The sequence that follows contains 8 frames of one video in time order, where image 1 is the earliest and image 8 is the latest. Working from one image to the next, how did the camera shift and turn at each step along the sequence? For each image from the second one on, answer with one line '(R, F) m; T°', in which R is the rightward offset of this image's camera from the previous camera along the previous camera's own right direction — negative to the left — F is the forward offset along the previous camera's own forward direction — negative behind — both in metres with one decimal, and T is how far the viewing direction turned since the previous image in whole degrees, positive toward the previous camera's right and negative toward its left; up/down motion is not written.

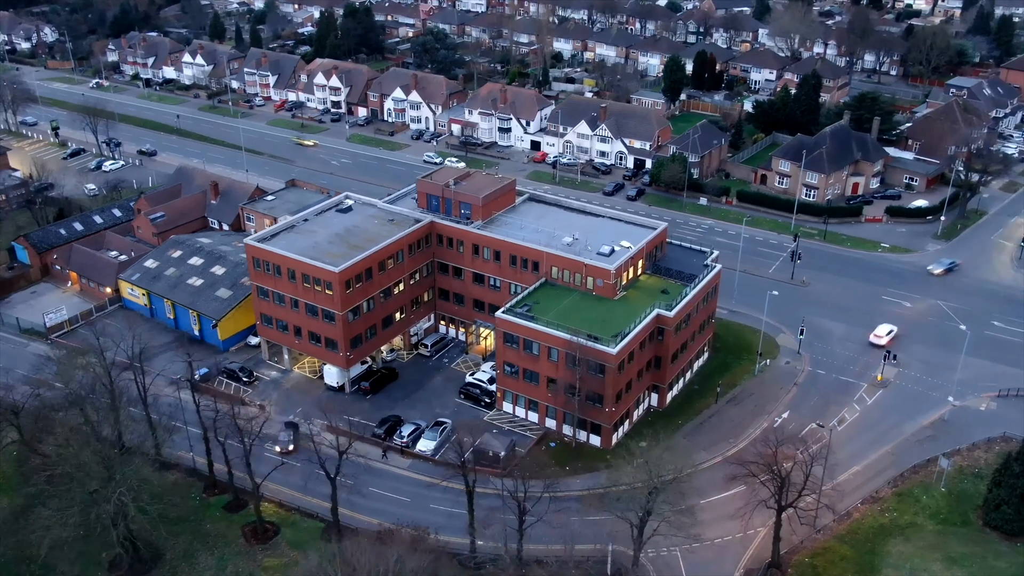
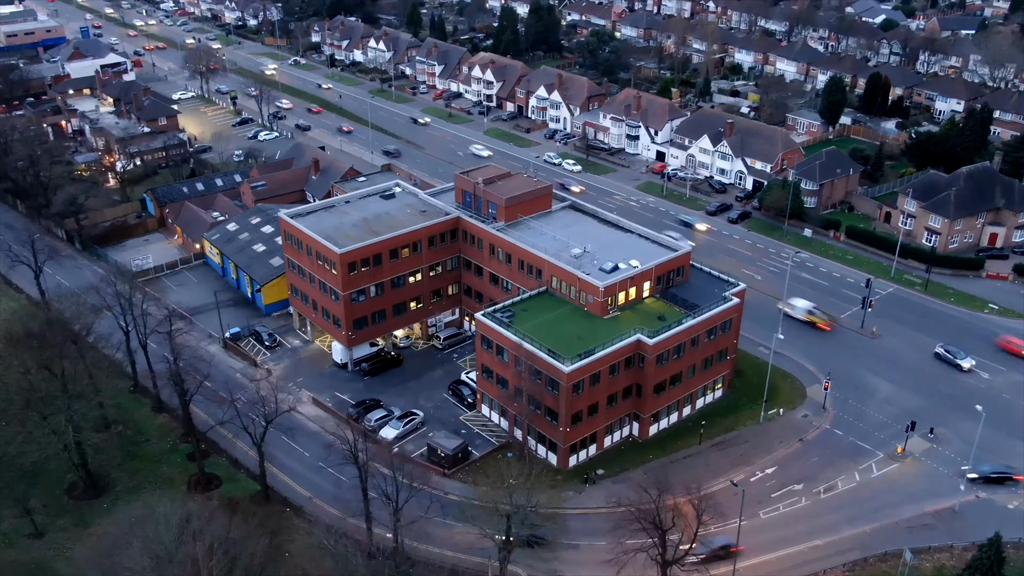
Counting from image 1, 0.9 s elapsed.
(+18.2, +3.3) m; -15°
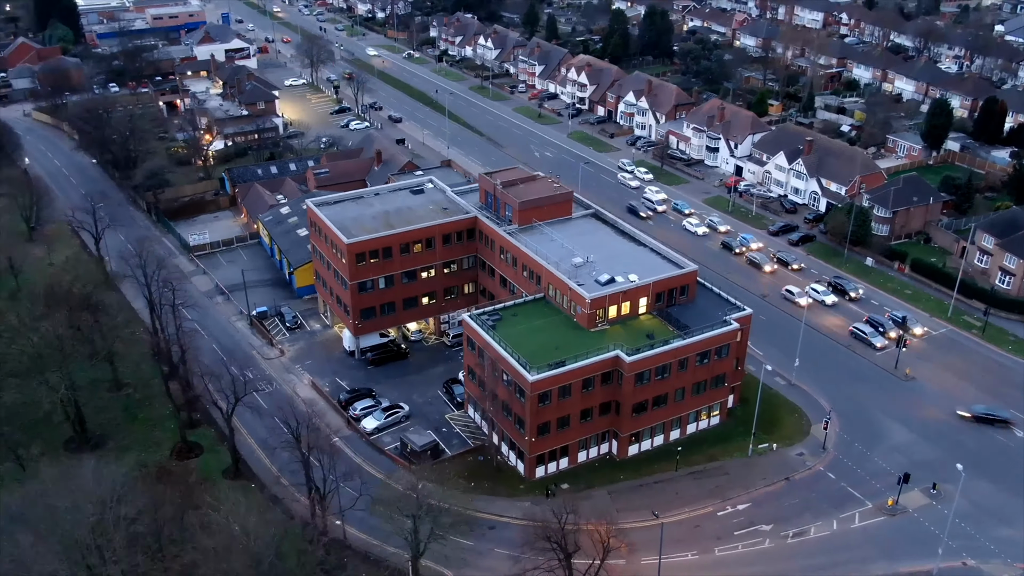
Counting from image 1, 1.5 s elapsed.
(+11.2, +1.4) m; -9°
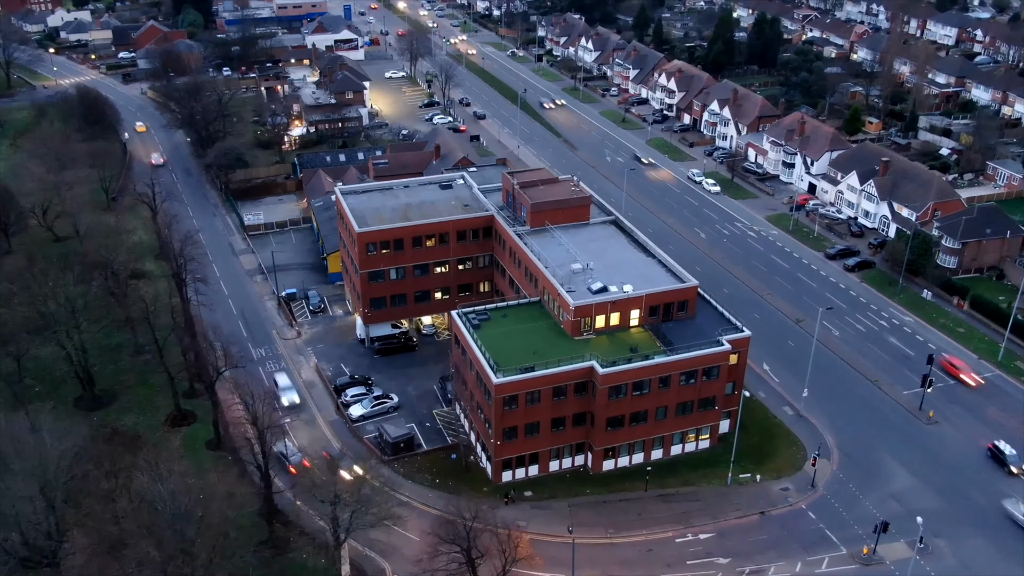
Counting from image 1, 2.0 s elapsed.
(+10.4, +1.4) m; -9°
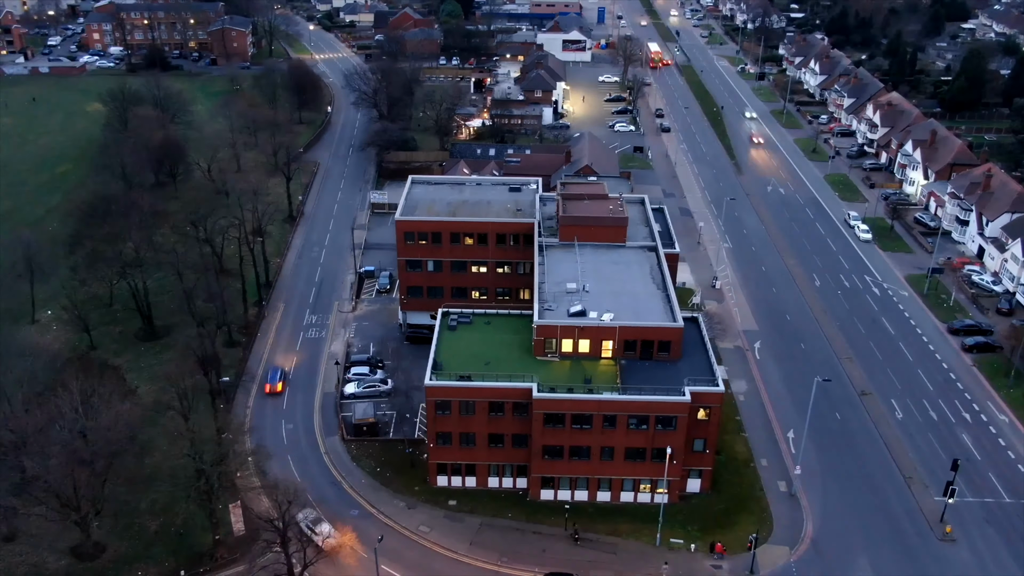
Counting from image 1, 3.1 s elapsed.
(+21.1, +4.7) m; -19°
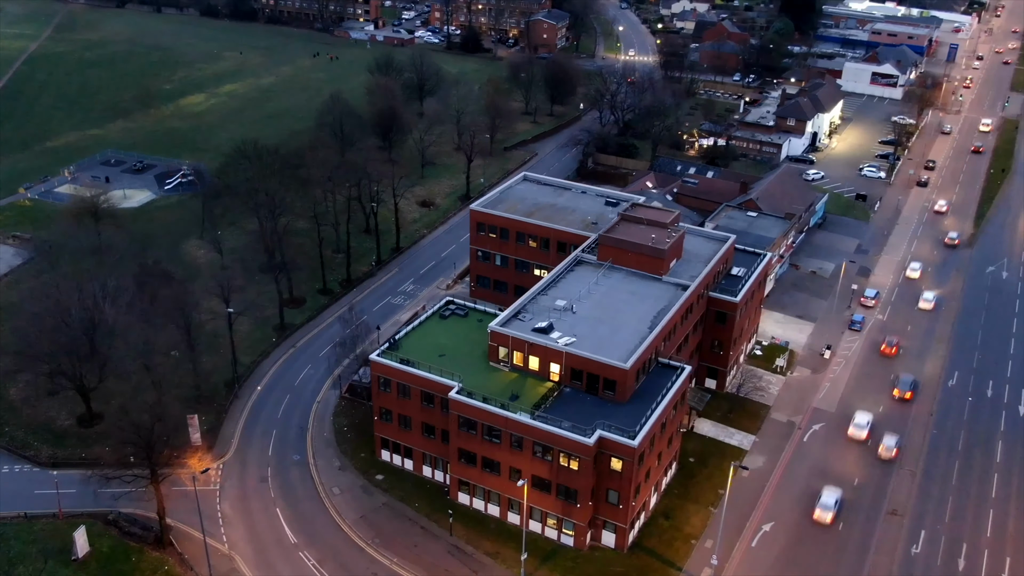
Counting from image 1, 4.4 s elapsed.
(+25.6, +5.9) m; -23°
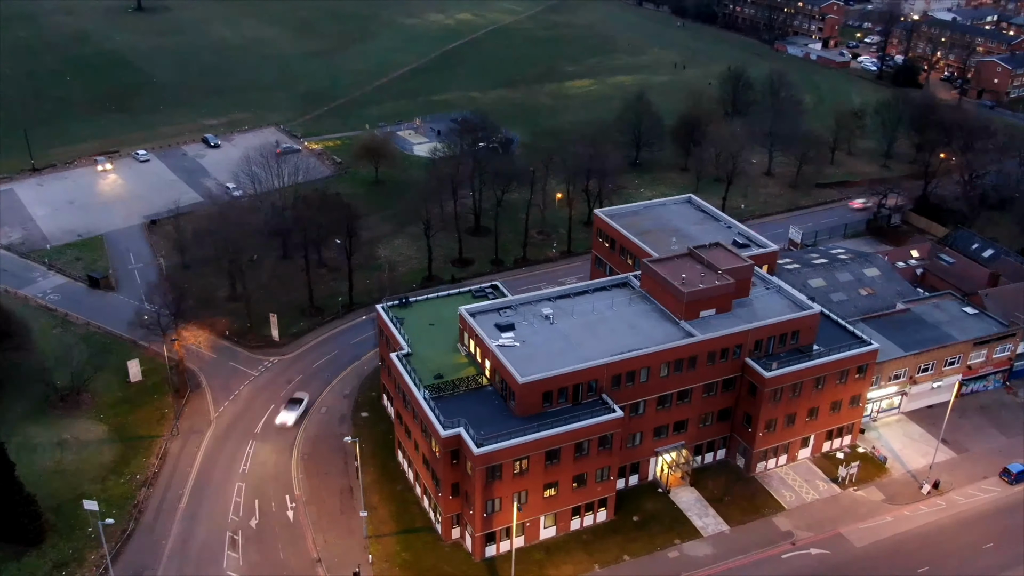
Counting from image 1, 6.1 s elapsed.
(+33.6, +9.1) m; -32°
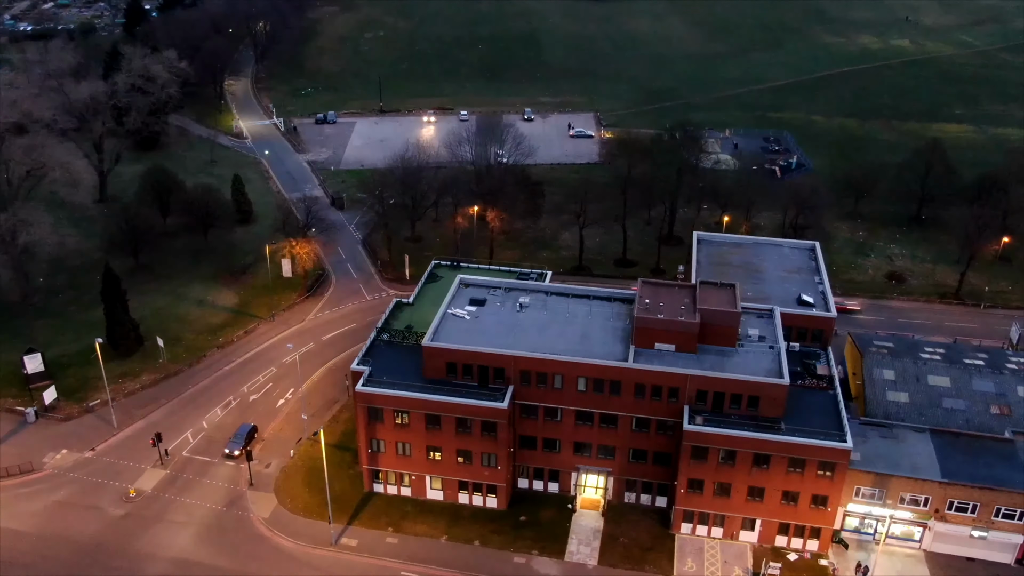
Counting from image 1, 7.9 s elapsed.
(+33.6, +6.8) m; -31°
